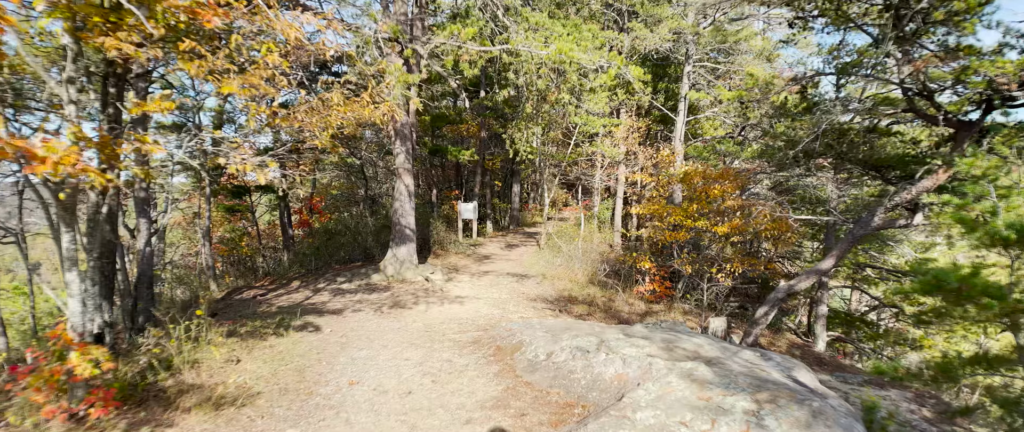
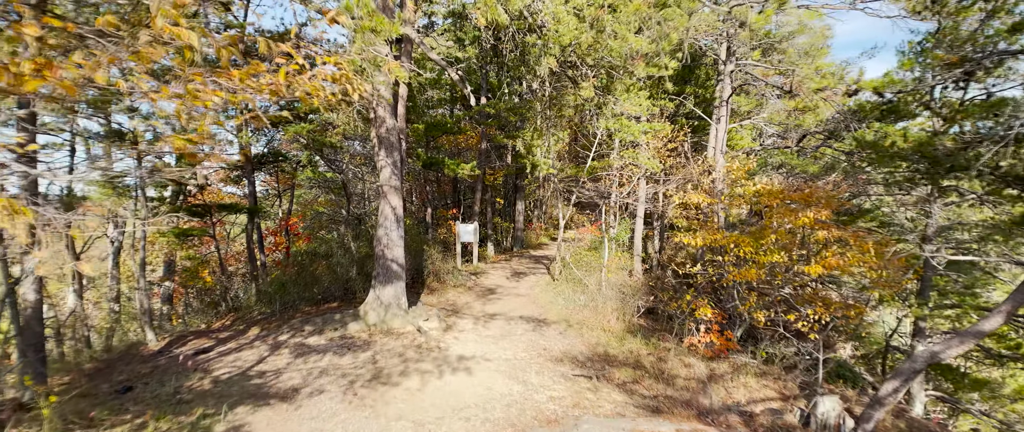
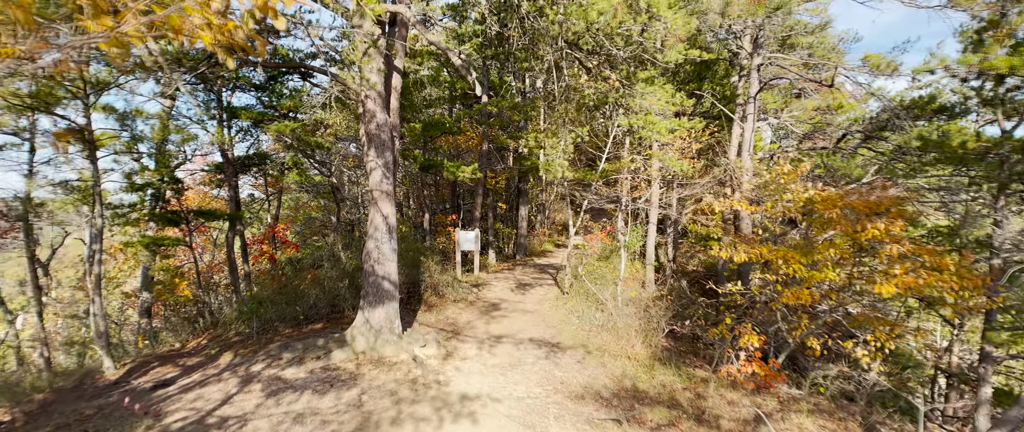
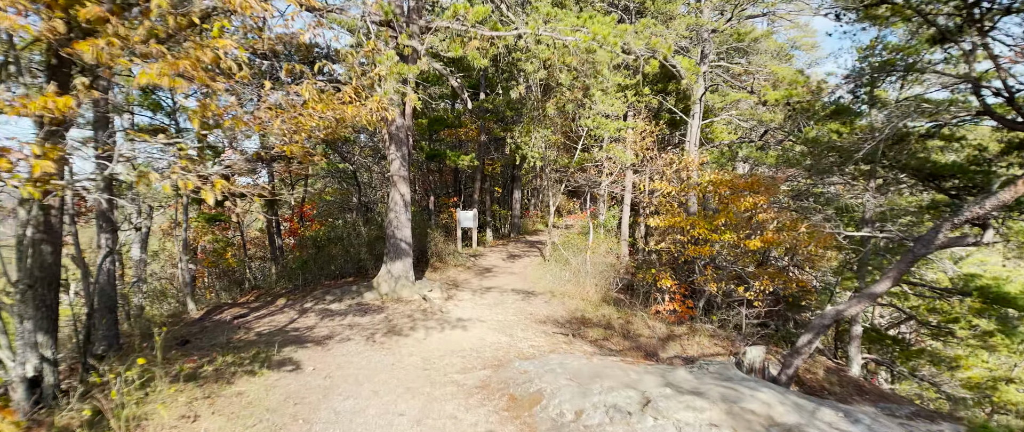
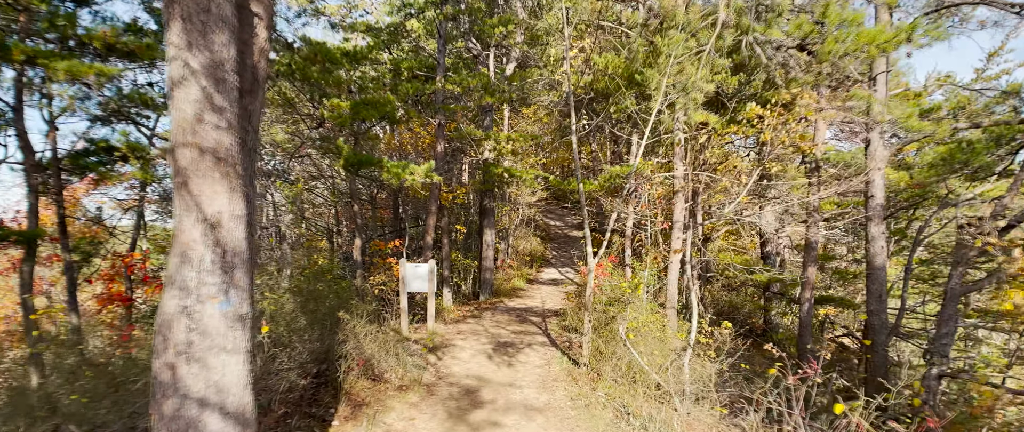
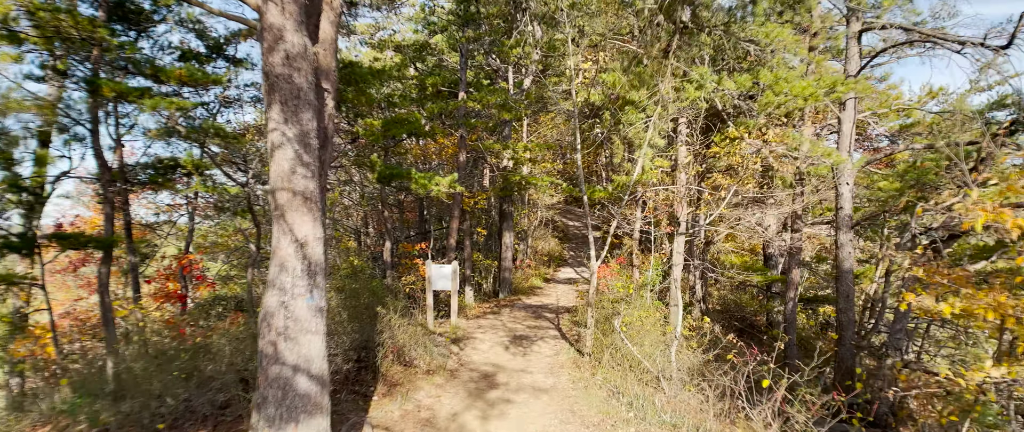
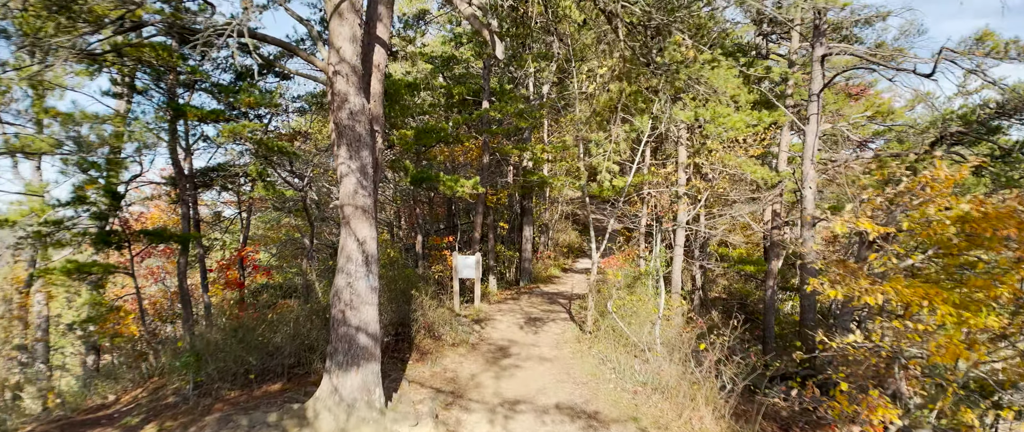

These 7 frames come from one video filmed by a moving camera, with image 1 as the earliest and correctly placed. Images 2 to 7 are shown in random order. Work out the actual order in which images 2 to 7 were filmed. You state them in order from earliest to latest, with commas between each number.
4, 2, 3, 7, 6, 5
